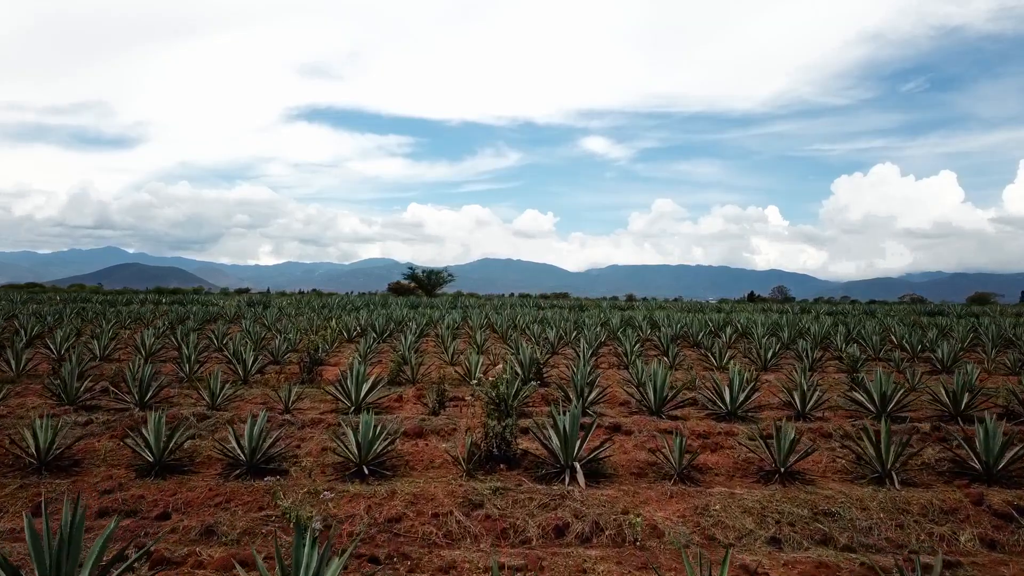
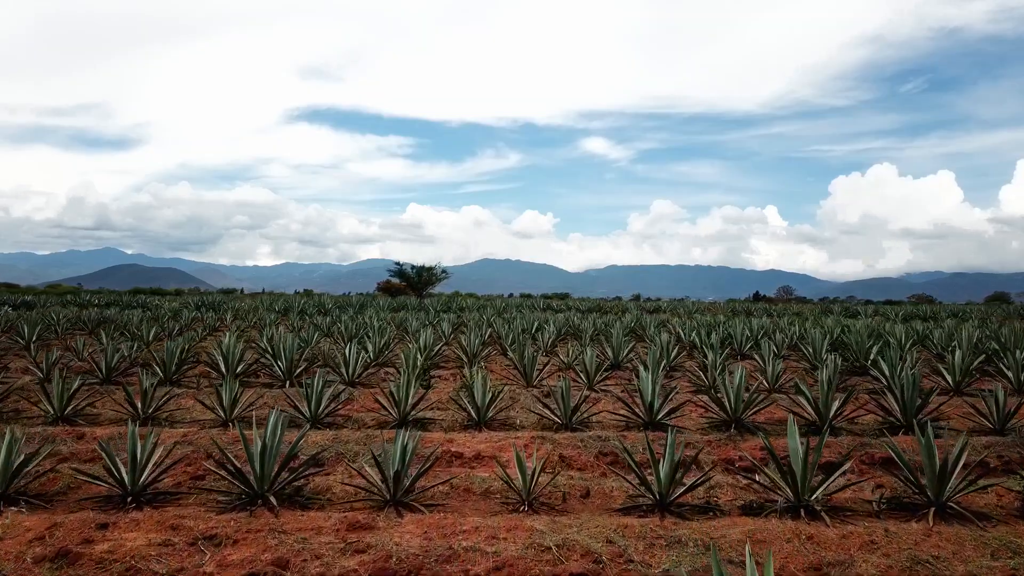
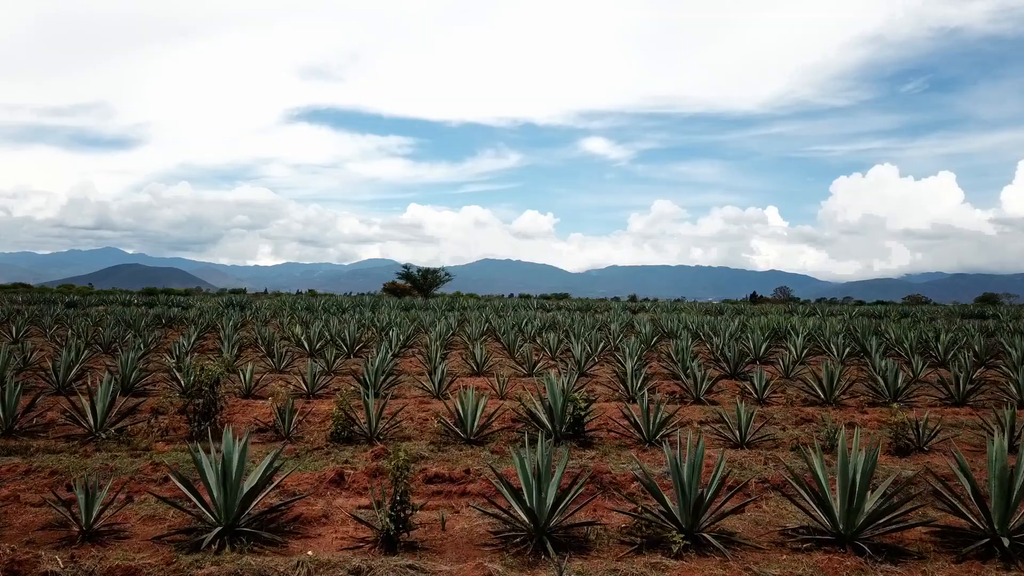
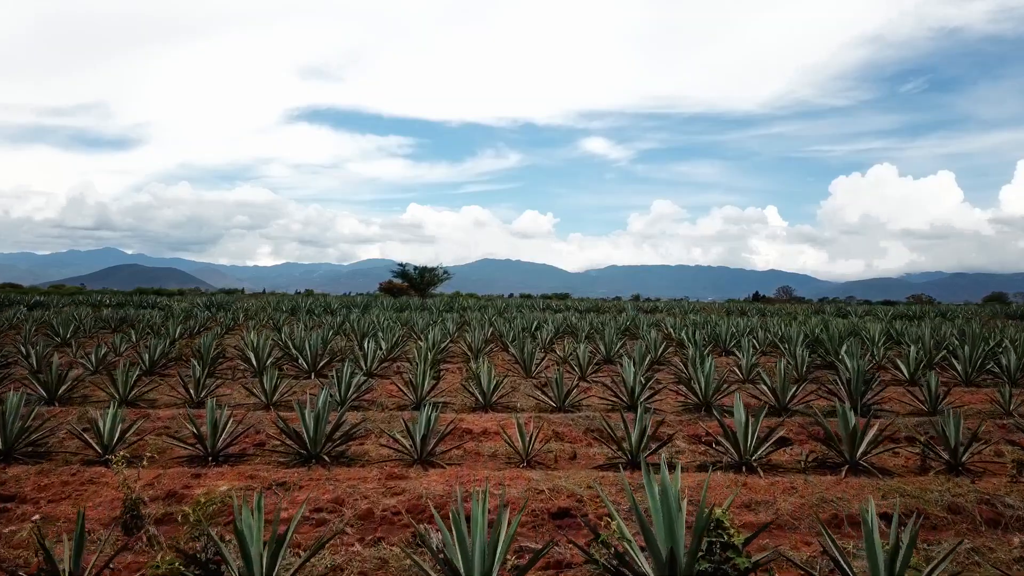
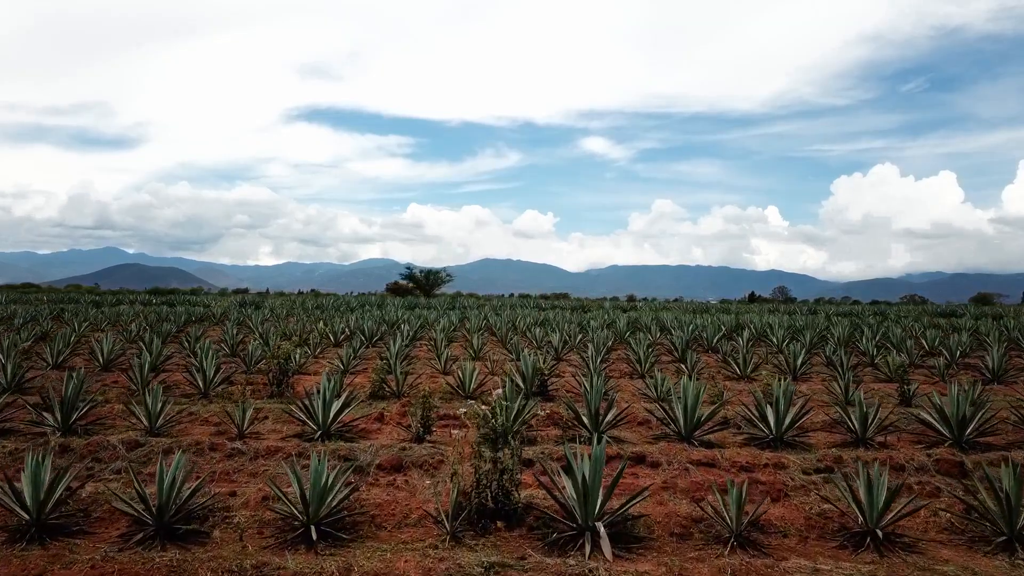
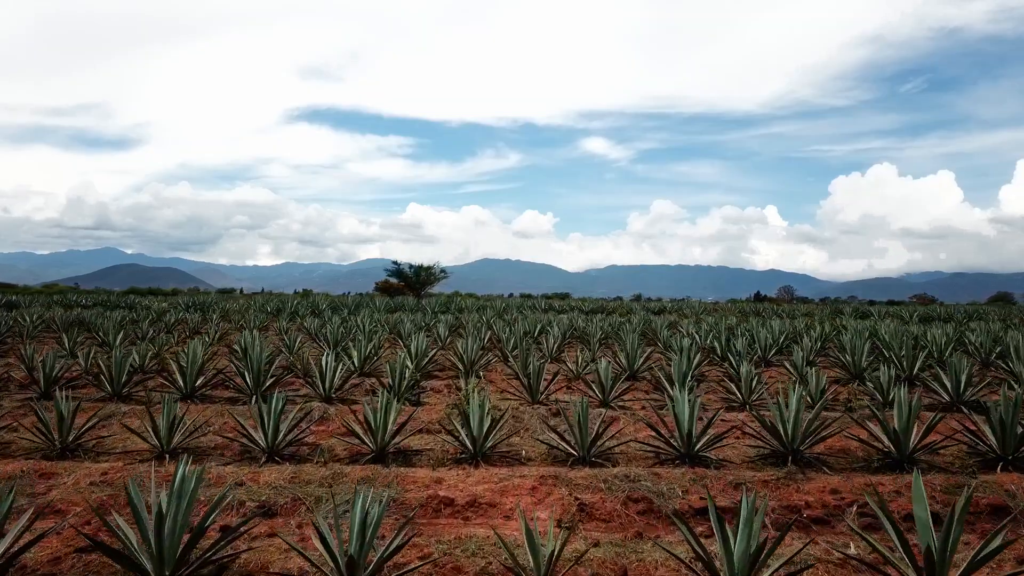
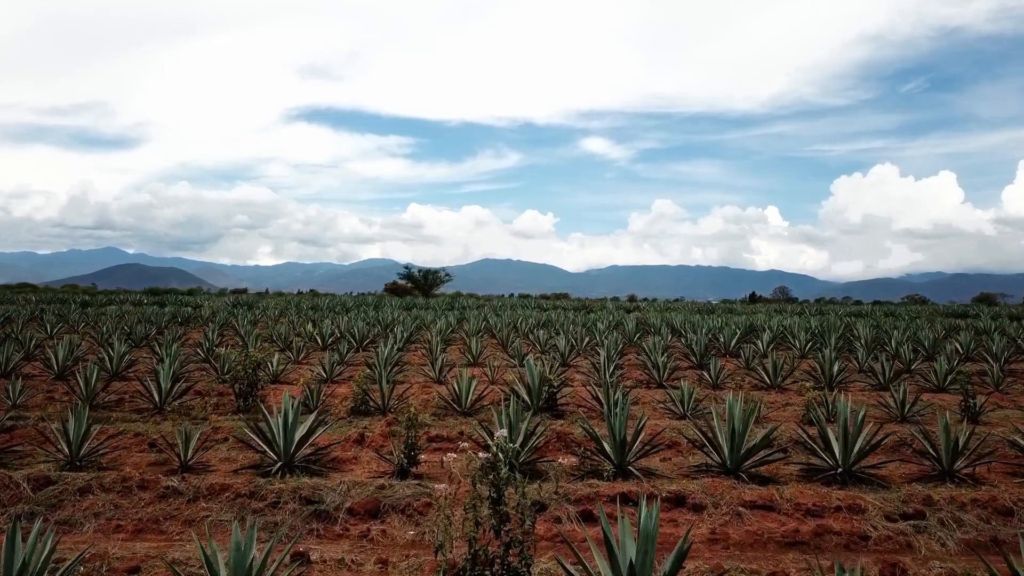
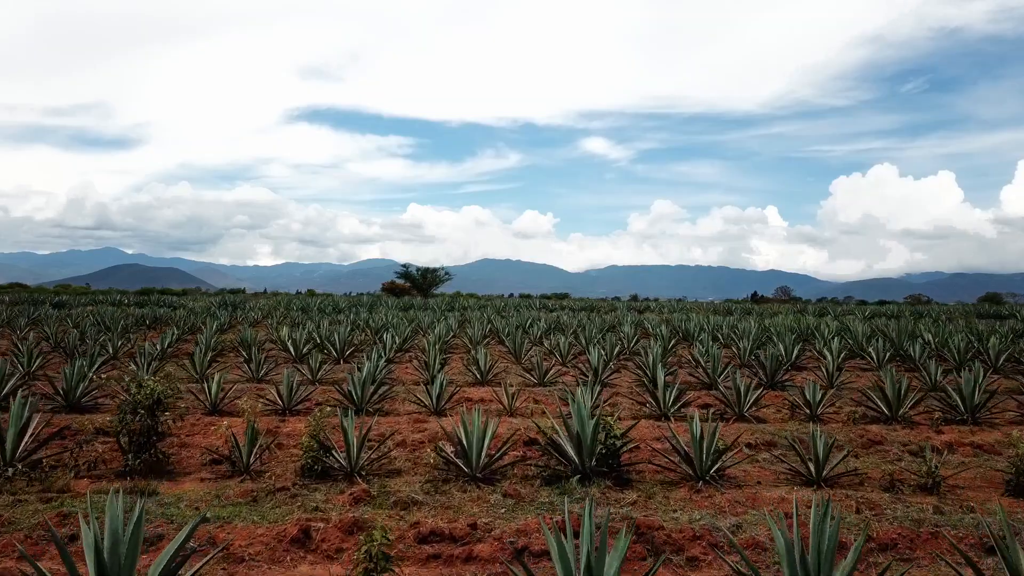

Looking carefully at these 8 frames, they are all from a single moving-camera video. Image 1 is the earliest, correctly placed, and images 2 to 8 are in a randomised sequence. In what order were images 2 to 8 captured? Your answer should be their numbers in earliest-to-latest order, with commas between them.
5, 7, 3, 8, 4, 2, 6
